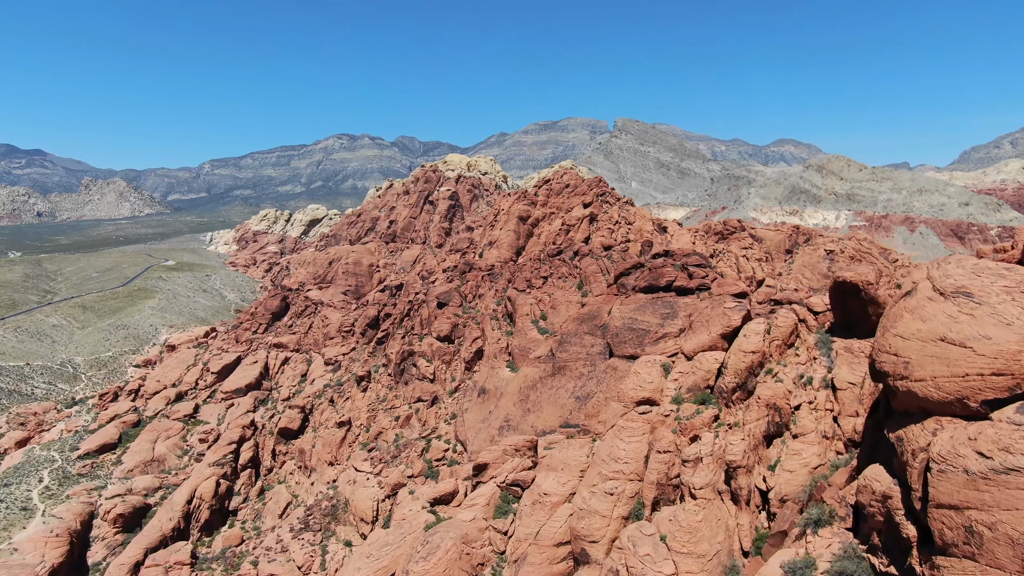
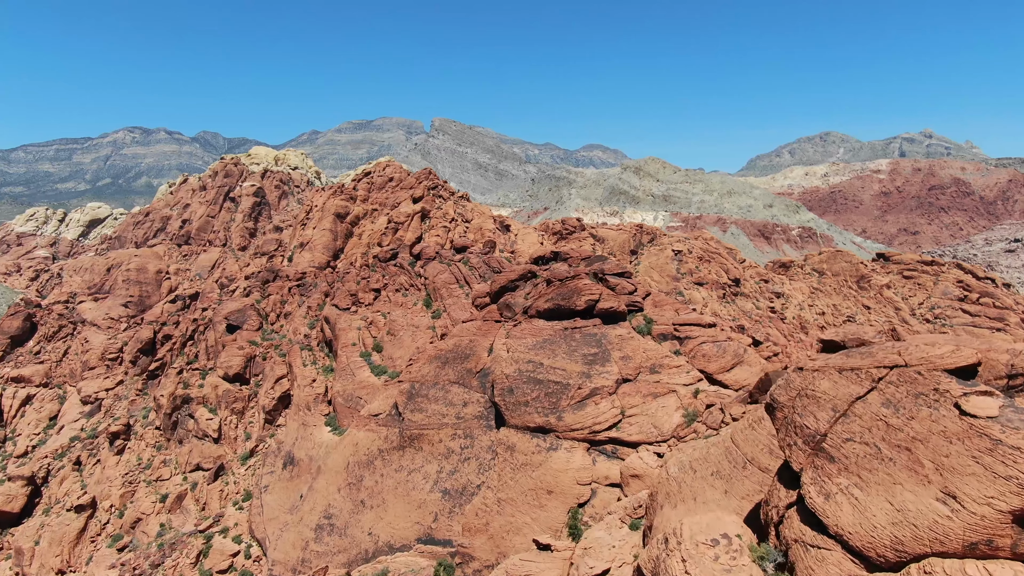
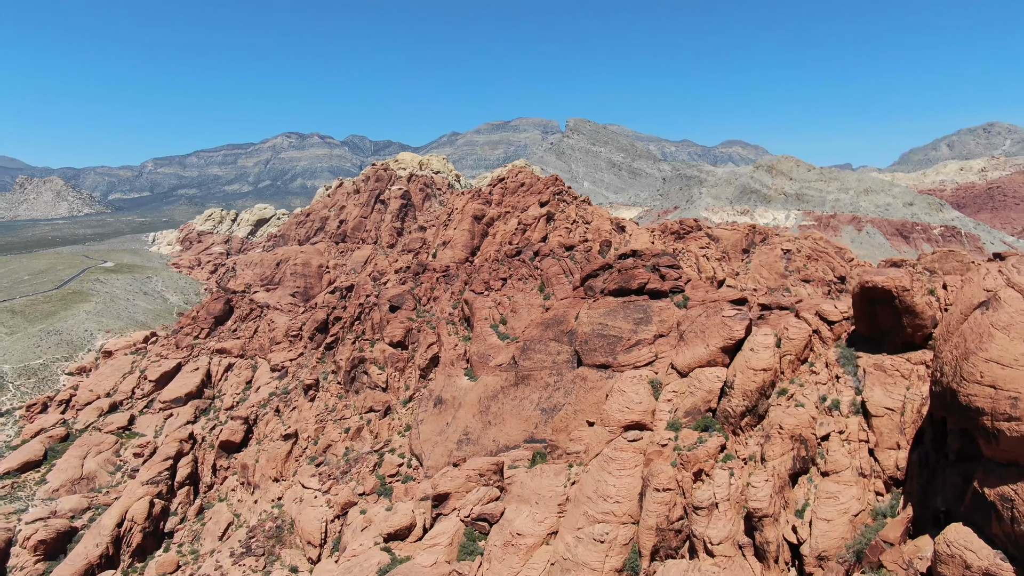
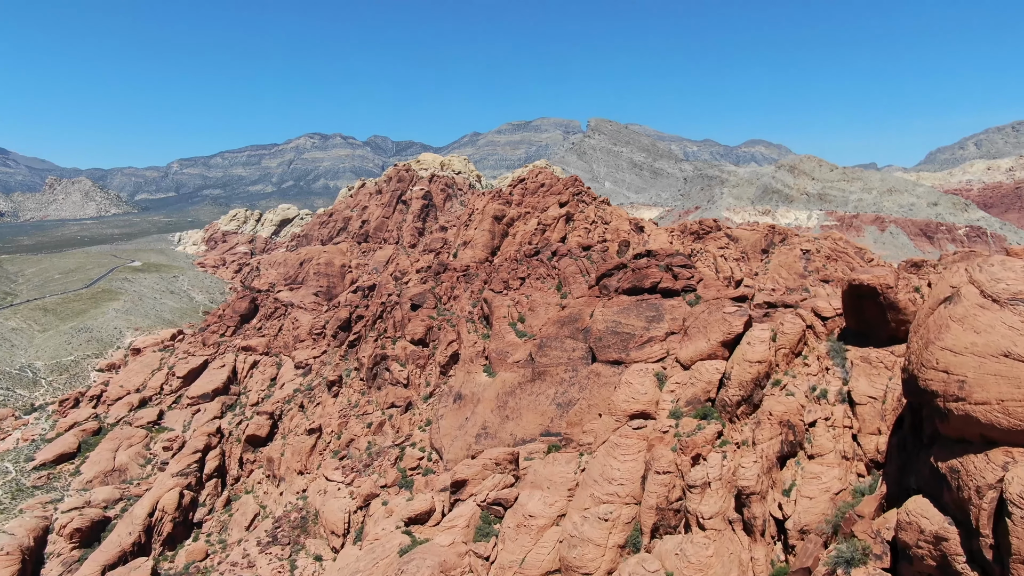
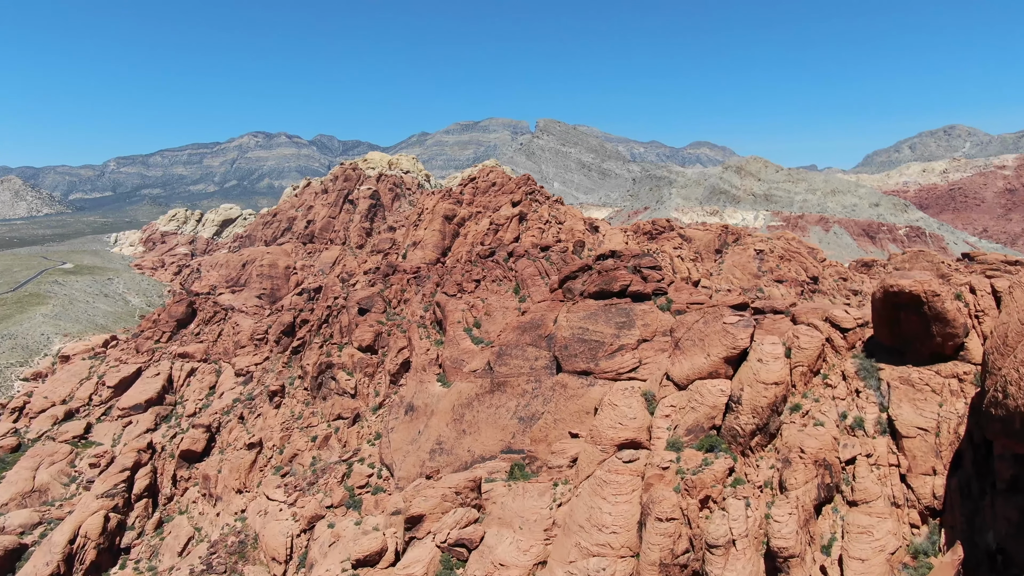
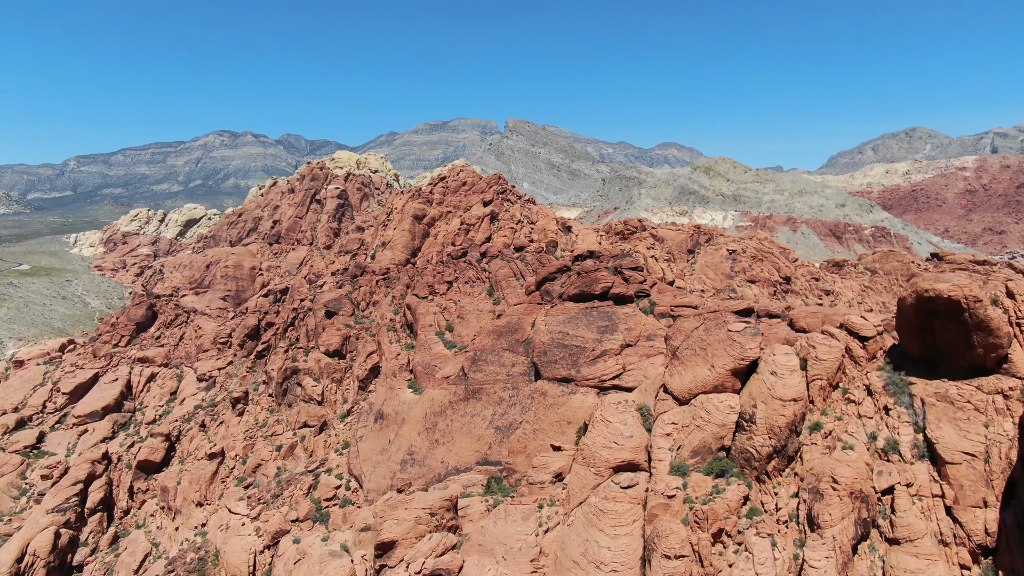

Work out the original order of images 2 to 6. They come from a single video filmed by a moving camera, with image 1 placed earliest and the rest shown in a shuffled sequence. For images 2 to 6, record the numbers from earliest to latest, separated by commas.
4, 3, 5, 6, 2
